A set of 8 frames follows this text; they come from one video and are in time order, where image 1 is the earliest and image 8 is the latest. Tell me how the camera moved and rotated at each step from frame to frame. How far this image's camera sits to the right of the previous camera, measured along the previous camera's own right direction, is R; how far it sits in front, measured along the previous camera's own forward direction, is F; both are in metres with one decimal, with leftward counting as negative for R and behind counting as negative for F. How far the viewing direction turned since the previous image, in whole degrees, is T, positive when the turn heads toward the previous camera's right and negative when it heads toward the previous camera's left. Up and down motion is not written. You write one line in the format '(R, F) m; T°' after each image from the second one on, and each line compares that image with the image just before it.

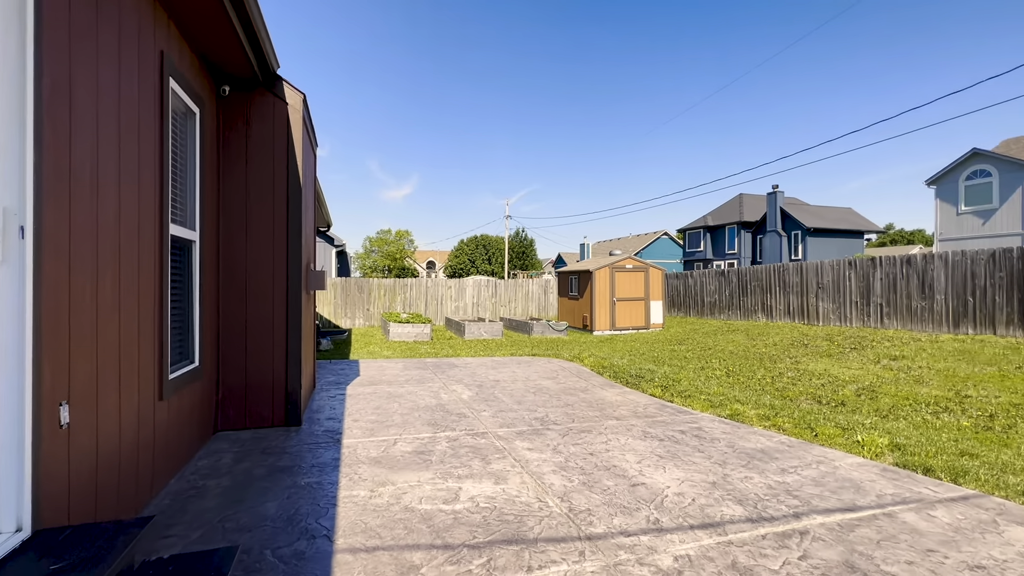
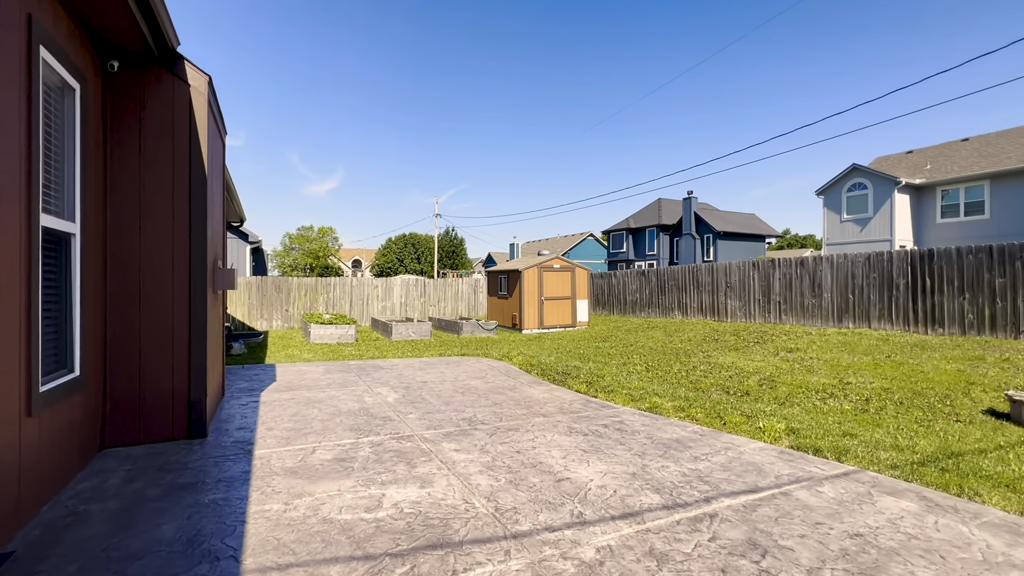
(0.0, 0.0) m; +8°
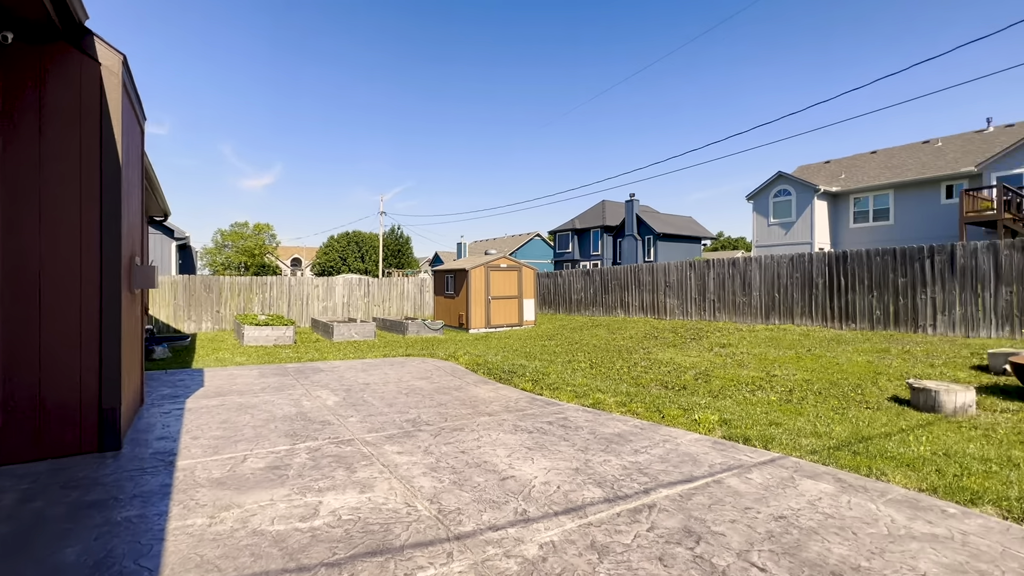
(0.0, 0.0) m; +6°
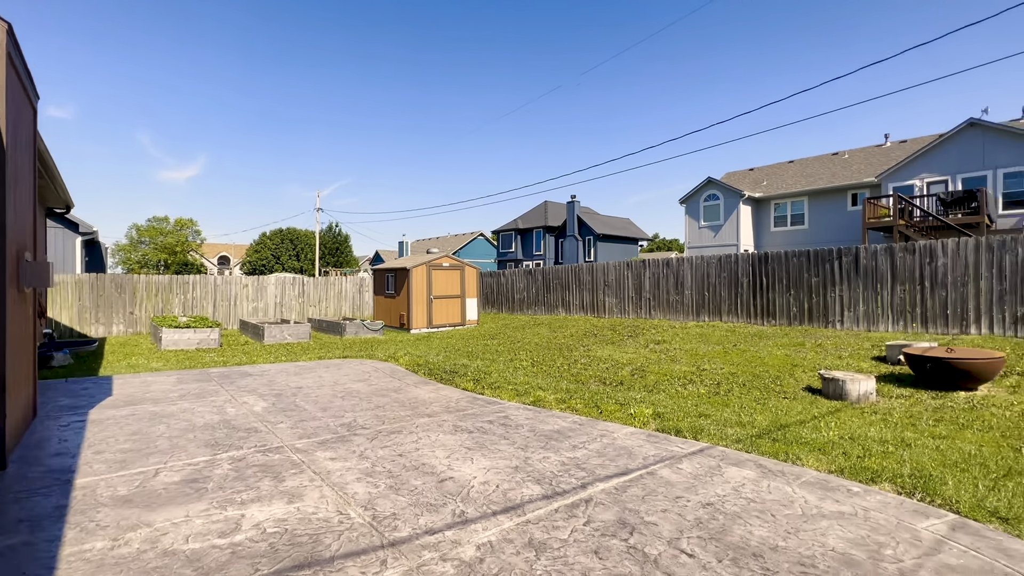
(0.0, 0.0) m; +7°
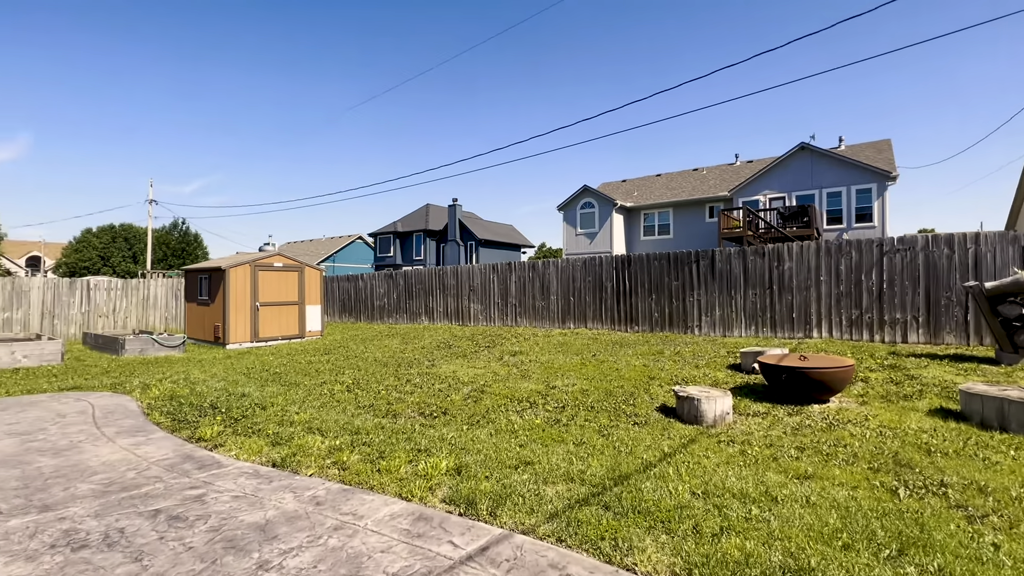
(+1.2, +1.6) m; +13°
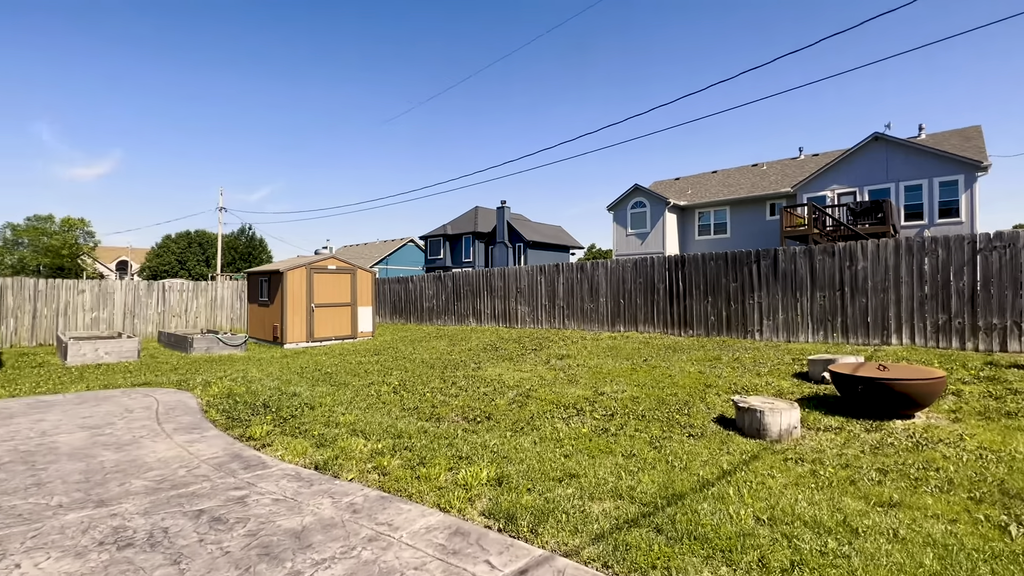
(0.0, +0.2) m; -6°
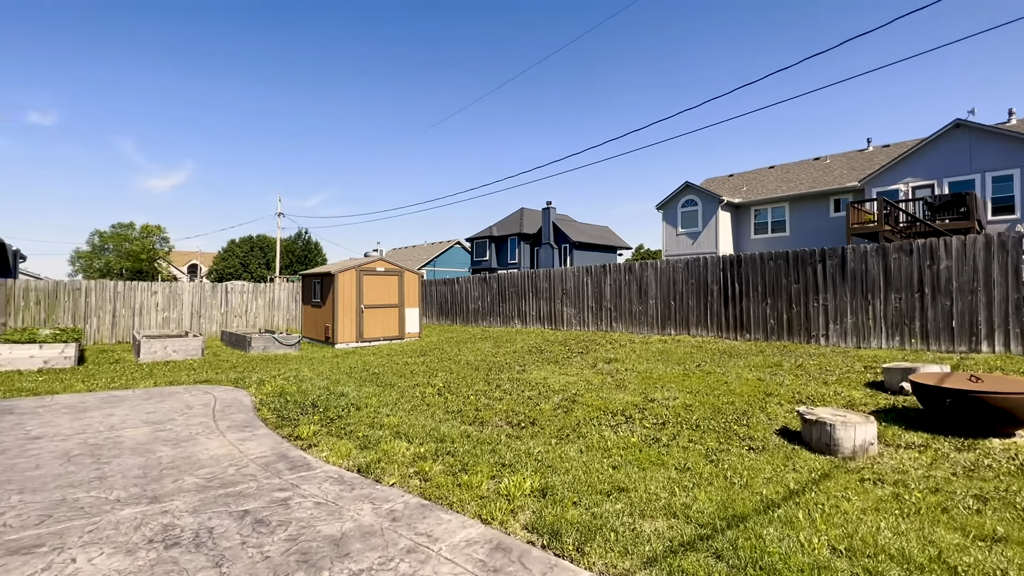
(0.0, +0.2) m; -6°
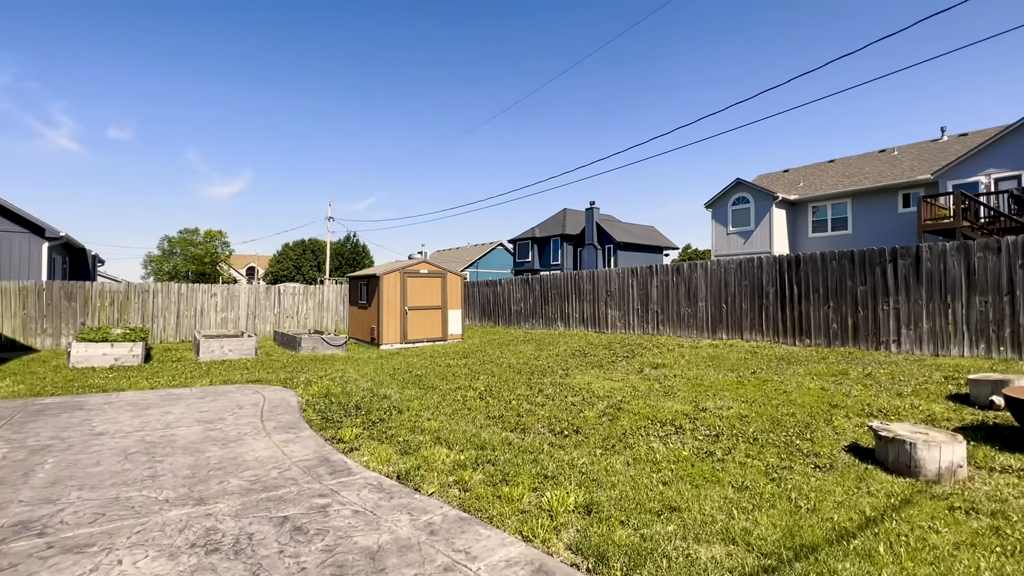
(0.0, +0.2) m; -5°
